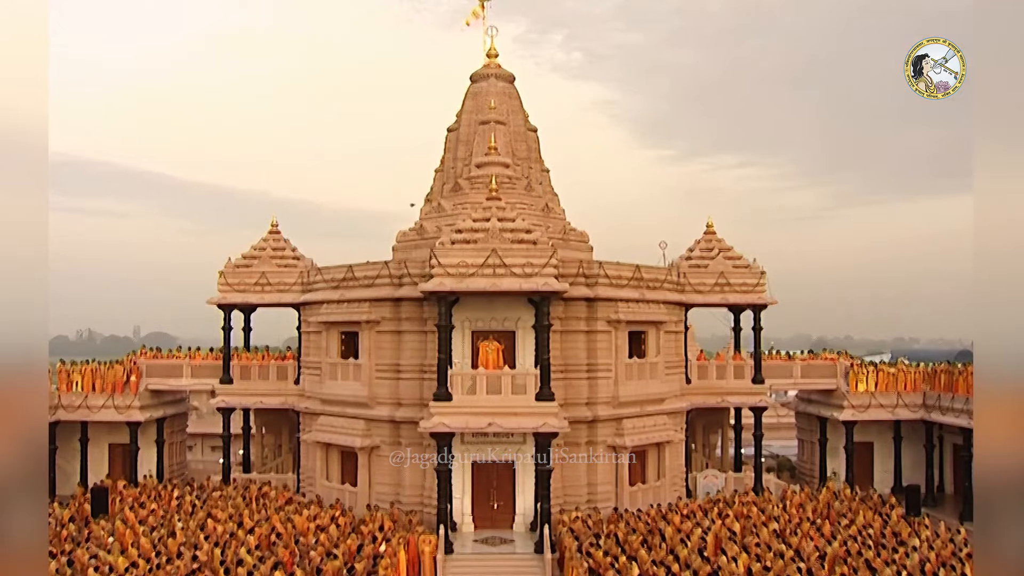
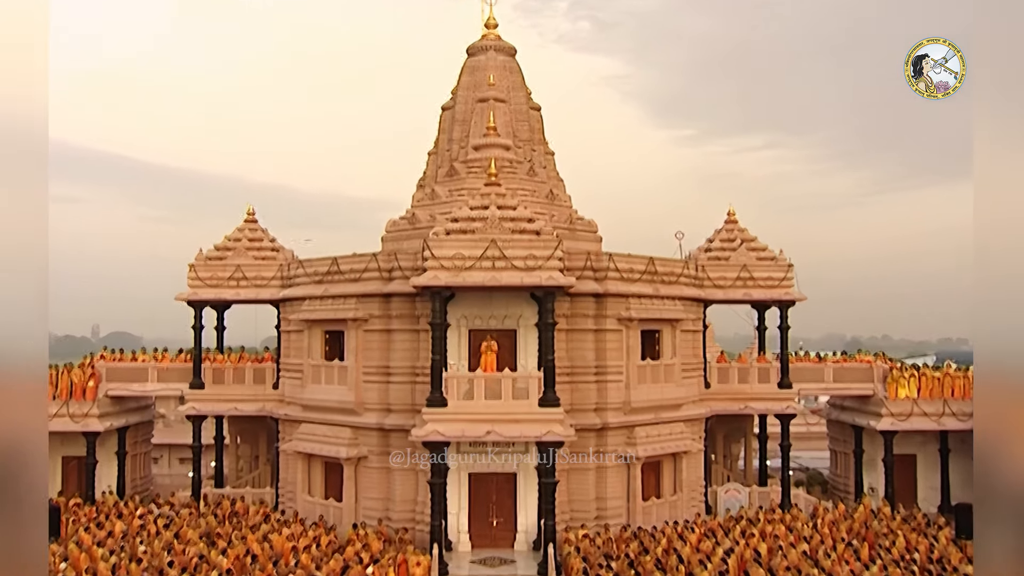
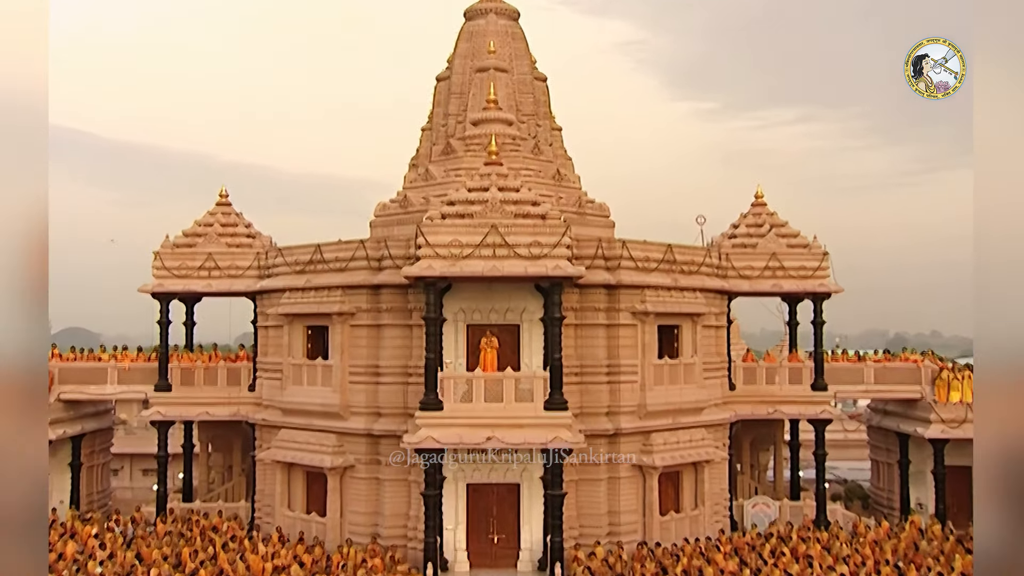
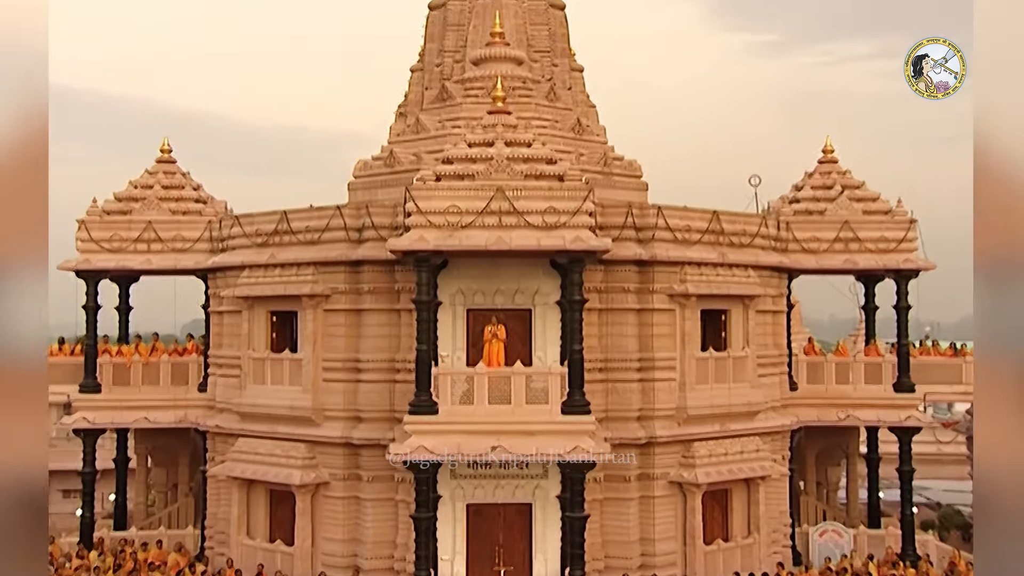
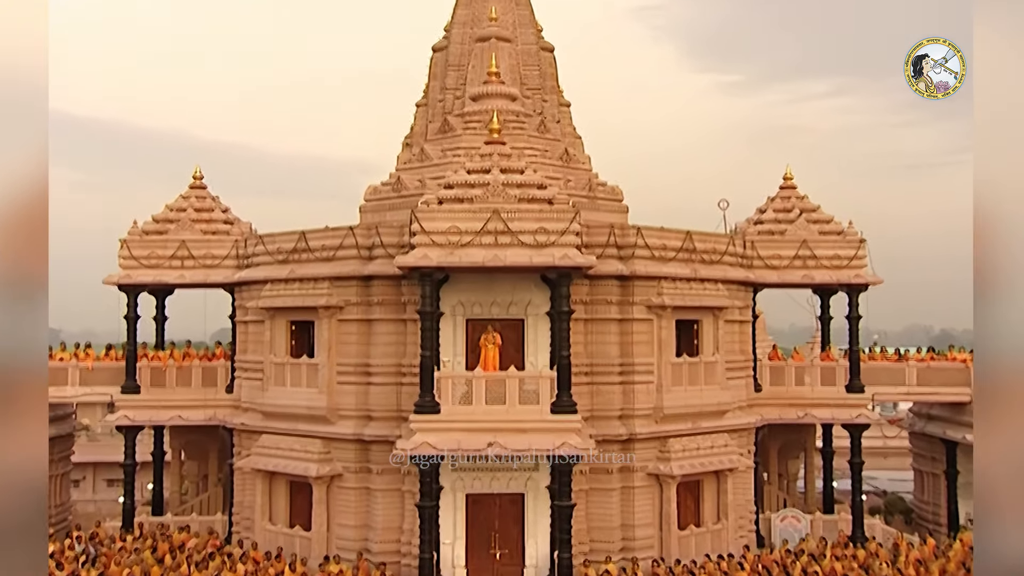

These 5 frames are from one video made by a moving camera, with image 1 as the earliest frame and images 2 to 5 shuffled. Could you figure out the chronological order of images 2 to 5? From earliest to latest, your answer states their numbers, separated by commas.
2, 3, 5, 4
